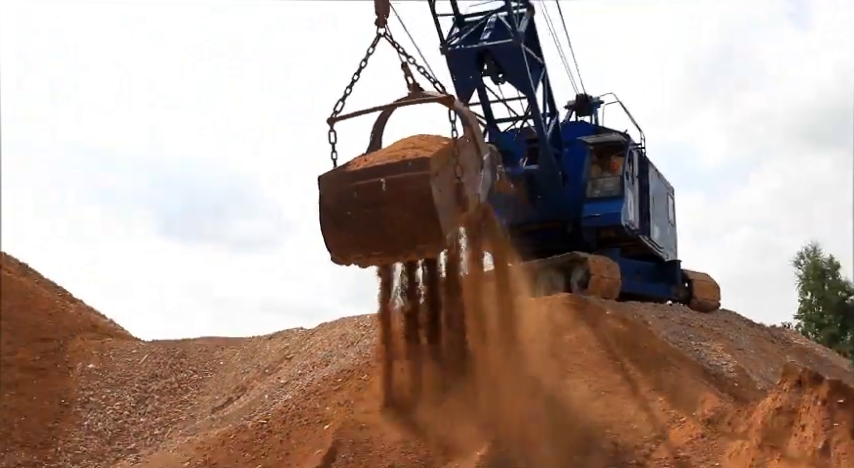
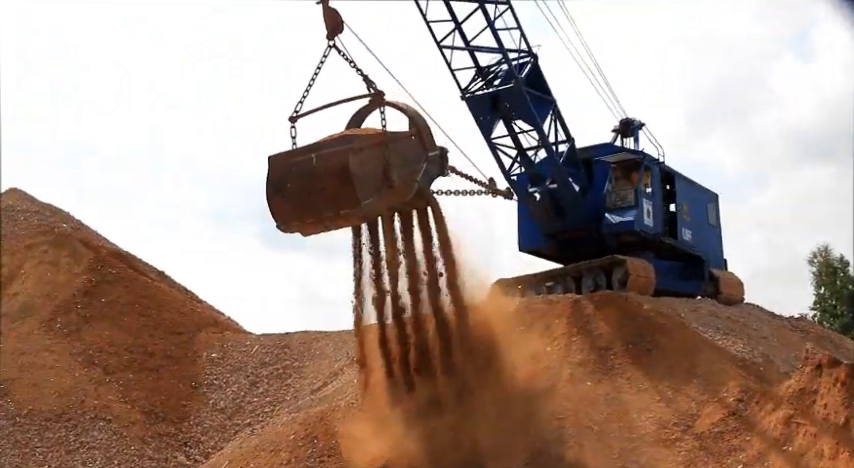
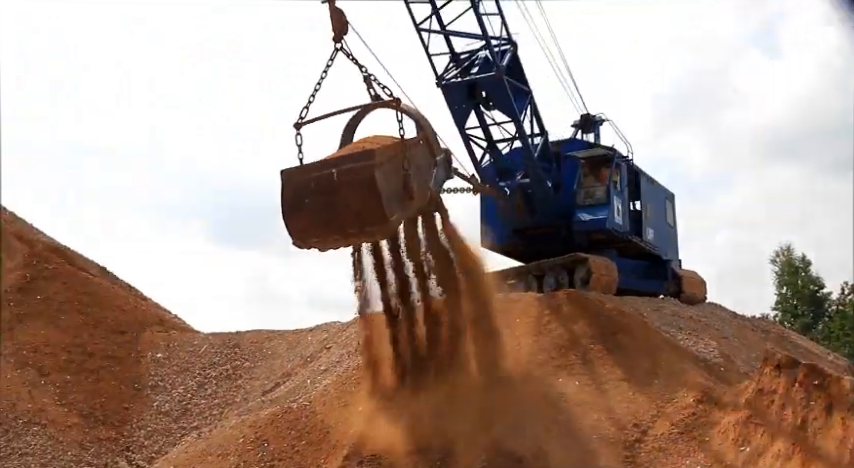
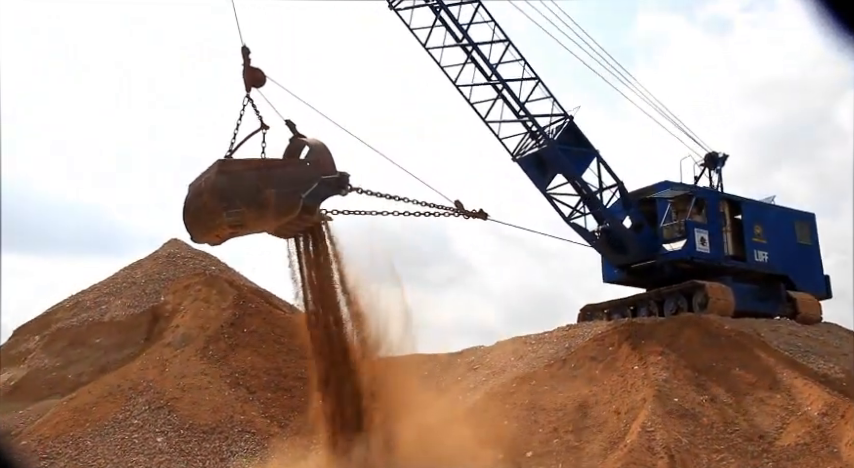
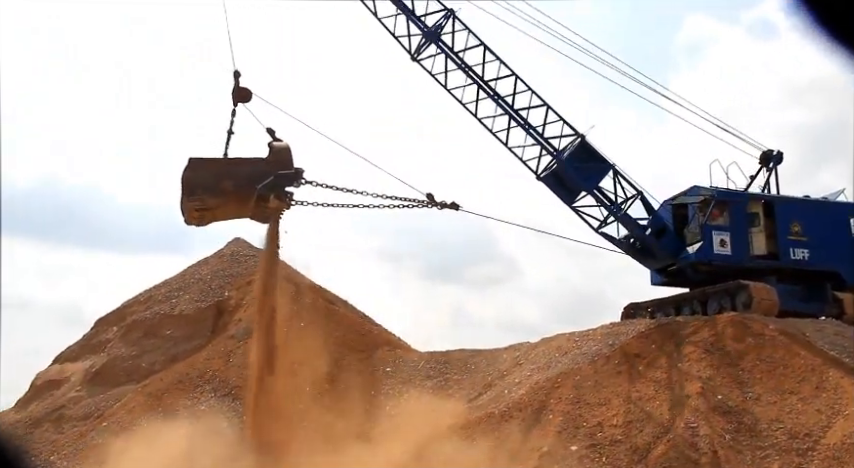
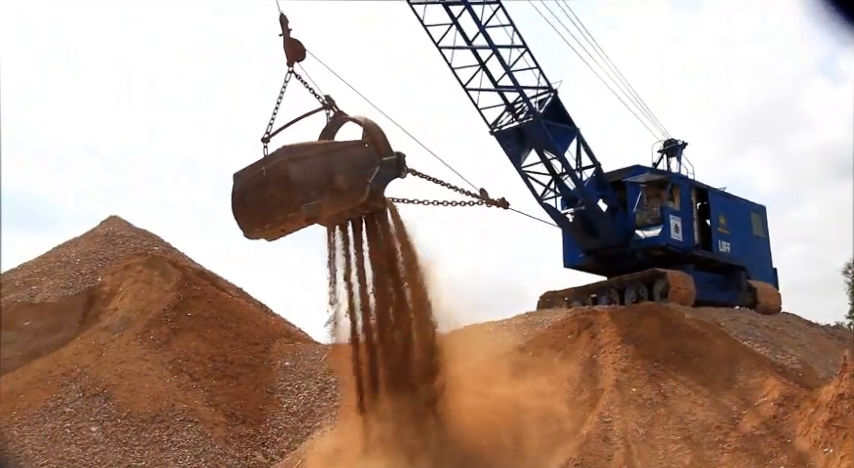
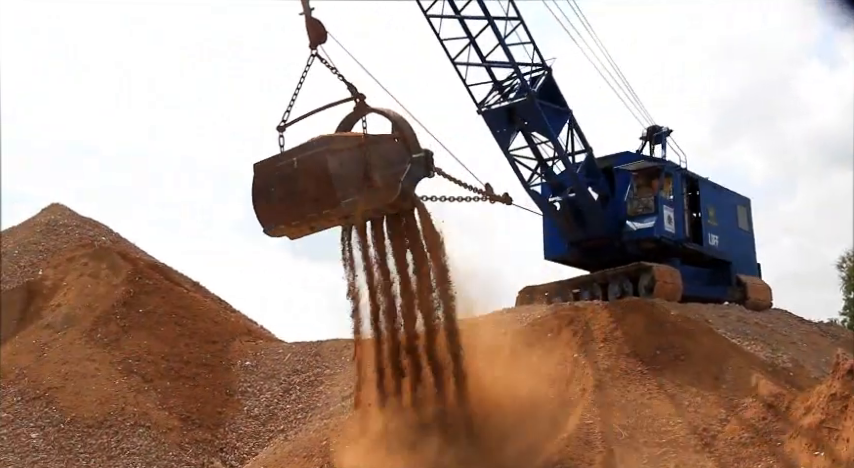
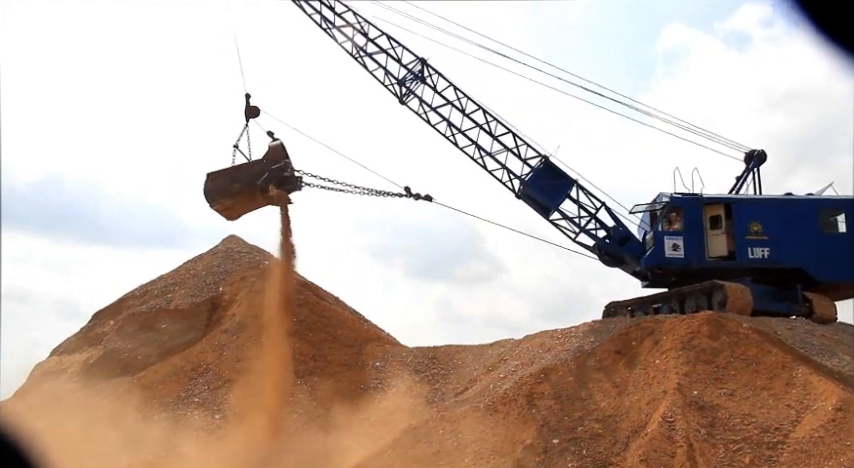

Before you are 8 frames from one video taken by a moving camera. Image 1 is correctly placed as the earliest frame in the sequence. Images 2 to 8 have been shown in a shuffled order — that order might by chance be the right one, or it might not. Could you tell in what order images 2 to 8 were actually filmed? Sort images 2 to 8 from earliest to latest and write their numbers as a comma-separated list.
3, 2, 7, 6, 4, 5, 8
